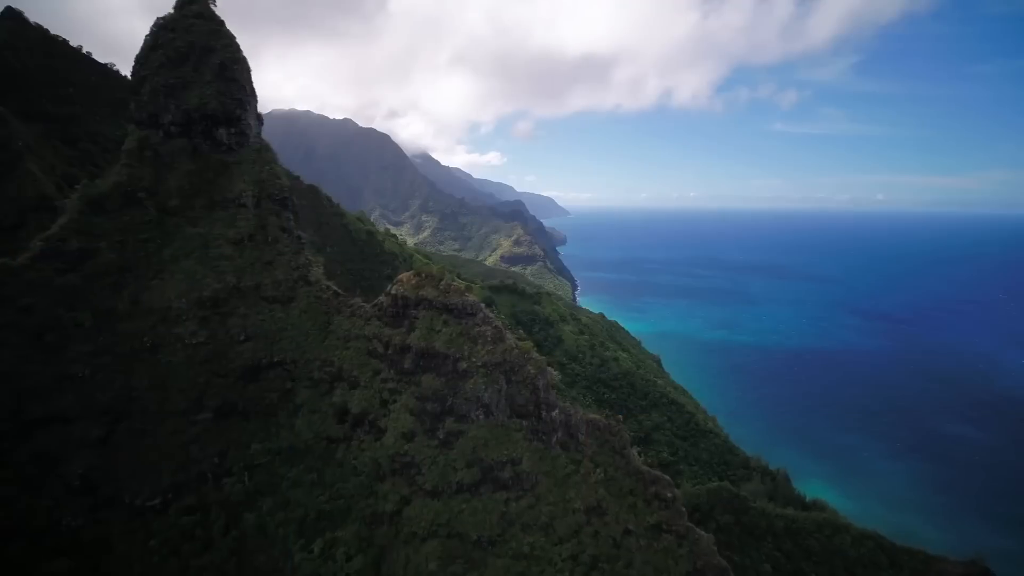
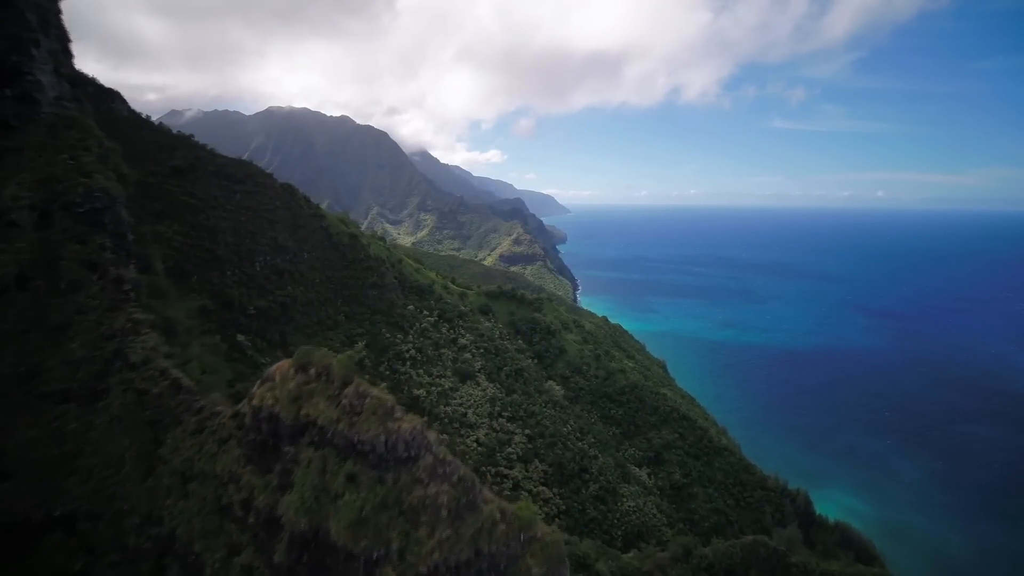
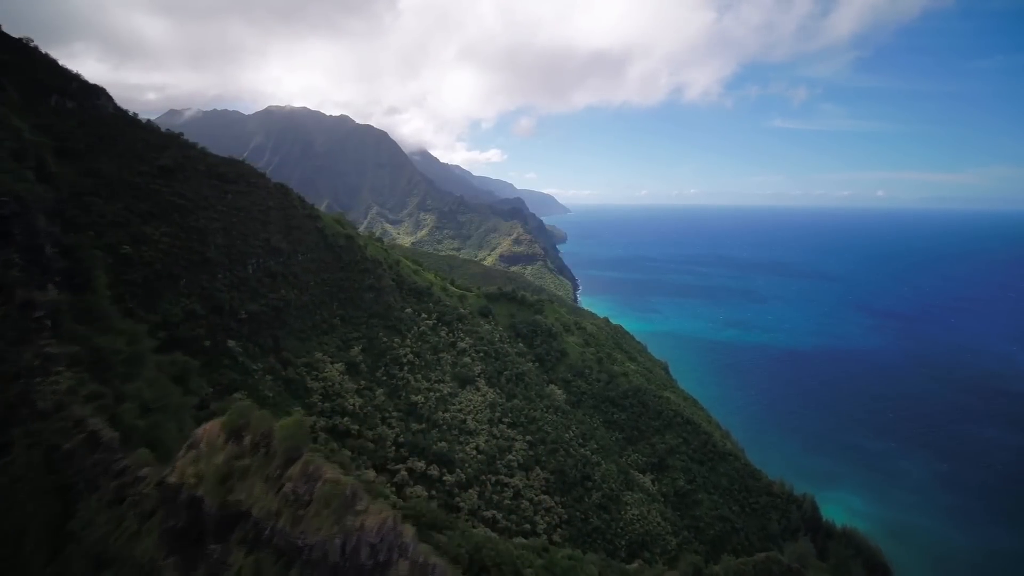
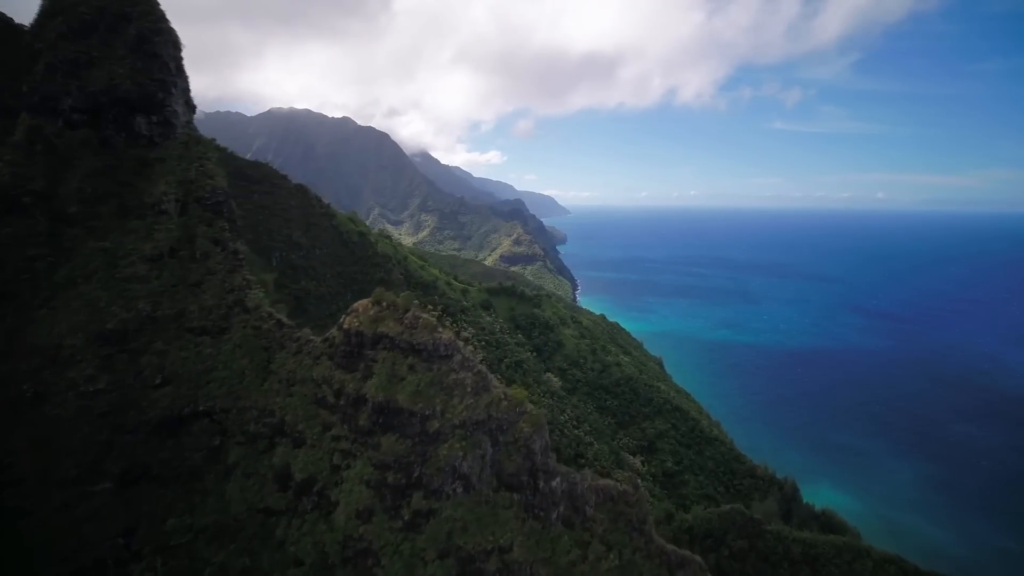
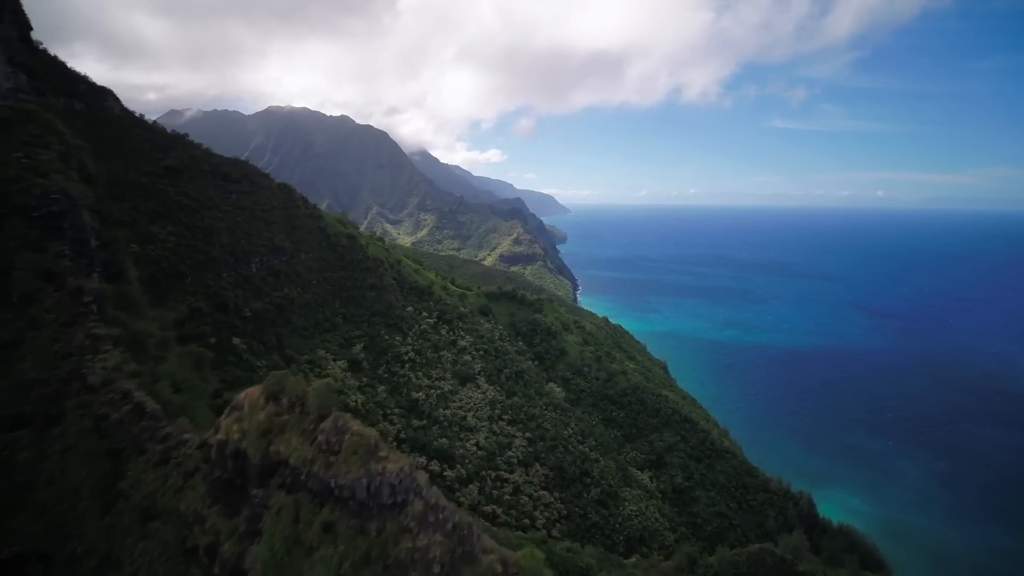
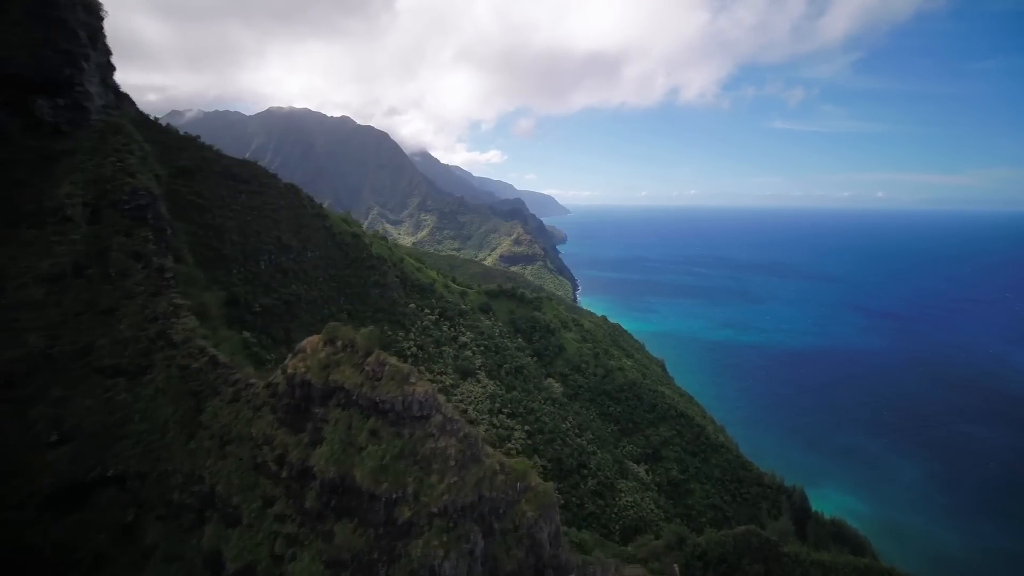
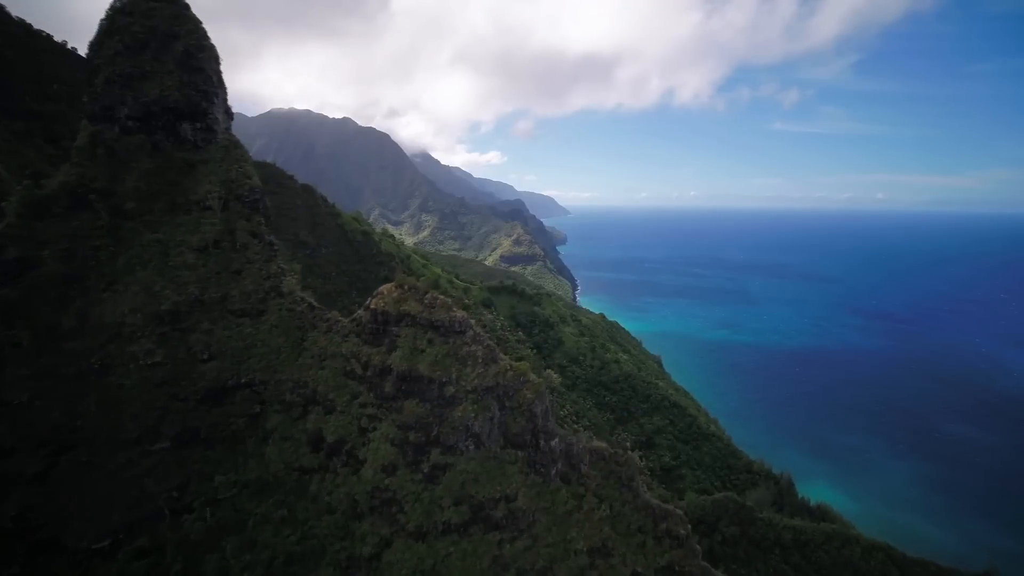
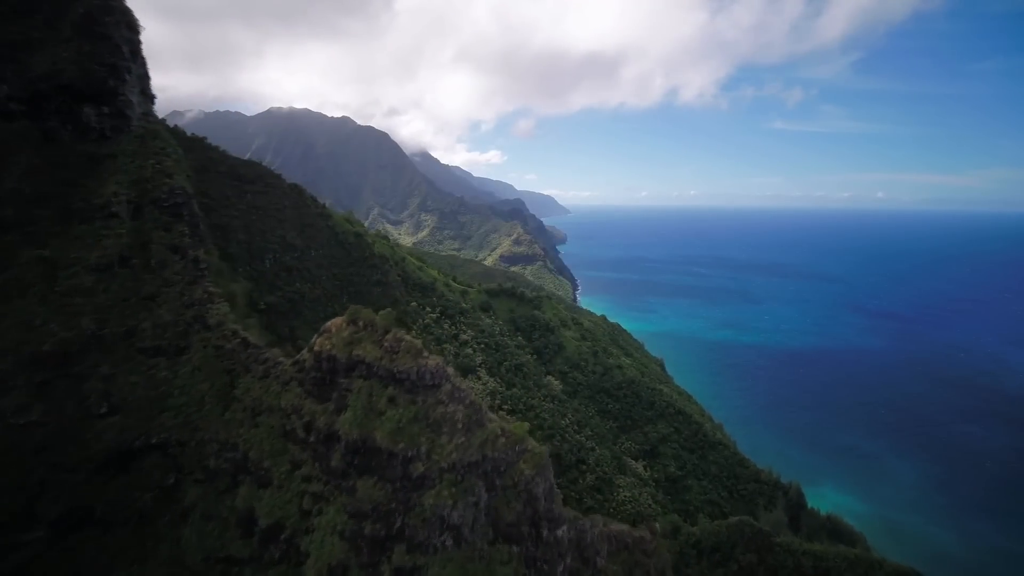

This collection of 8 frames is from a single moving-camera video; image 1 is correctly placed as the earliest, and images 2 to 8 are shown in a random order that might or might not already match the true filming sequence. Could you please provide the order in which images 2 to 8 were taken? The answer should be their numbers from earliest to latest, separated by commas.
7, 4, 8, 6, 2, 5, 3
